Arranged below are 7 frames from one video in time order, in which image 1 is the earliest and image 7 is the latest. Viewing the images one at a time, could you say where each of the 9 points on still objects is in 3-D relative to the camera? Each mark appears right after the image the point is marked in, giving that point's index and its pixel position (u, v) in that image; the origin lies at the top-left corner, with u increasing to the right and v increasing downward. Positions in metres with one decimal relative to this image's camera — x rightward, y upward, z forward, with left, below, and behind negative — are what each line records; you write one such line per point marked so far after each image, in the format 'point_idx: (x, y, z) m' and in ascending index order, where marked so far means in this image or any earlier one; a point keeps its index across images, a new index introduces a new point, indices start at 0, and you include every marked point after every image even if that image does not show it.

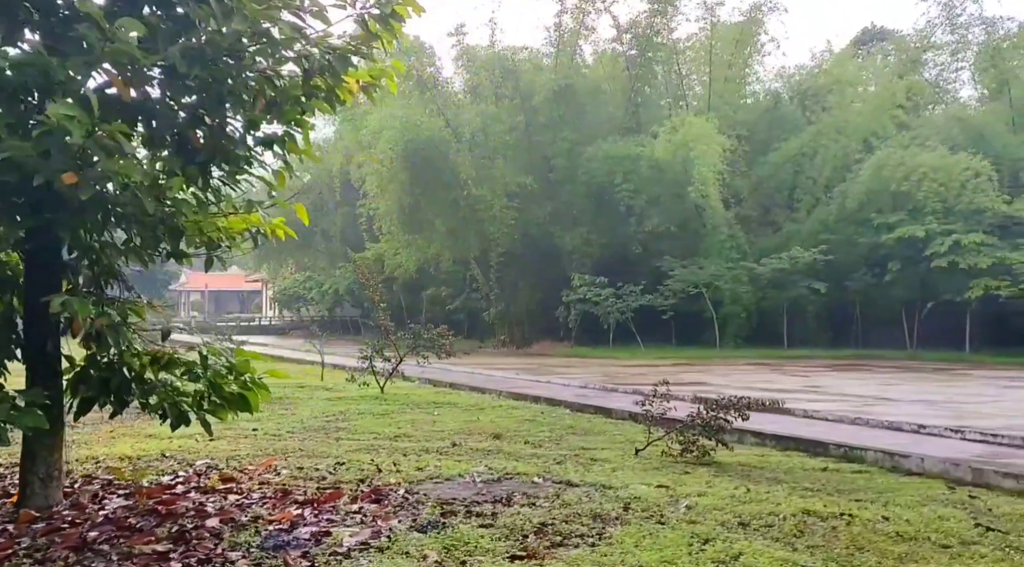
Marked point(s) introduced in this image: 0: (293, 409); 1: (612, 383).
0: (-1.7, -1.1, +9.7) m
1: (+1.4, -1.3, +15.4) m
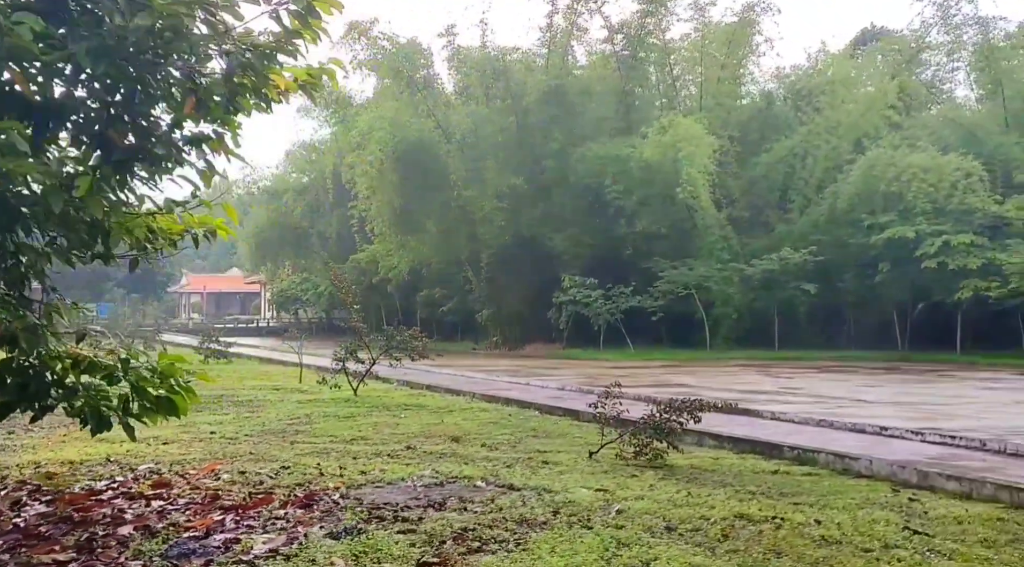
0: (-2.0, -1.1, +9.6) m
1: (+1.1, -1.4, +15.3) m
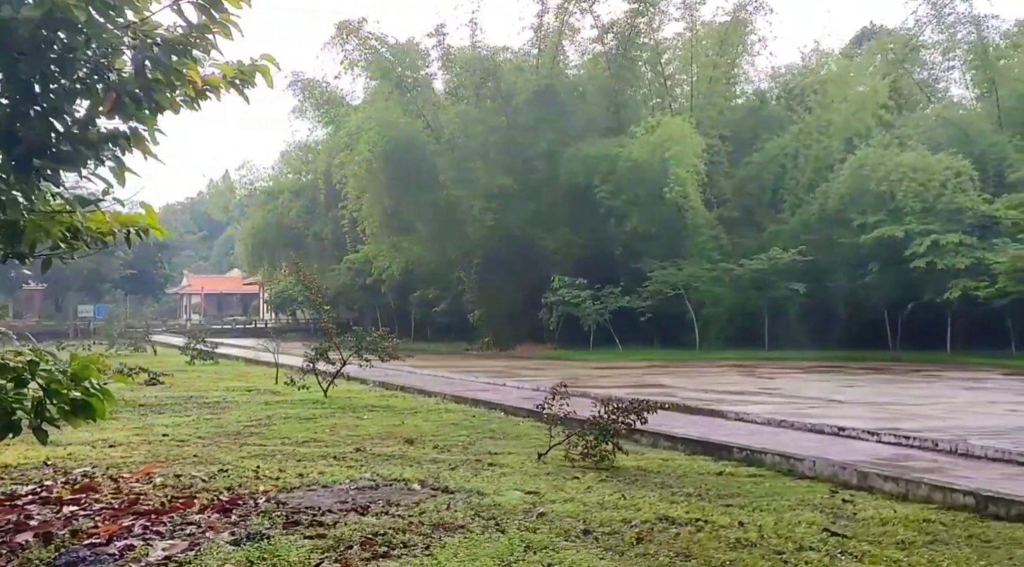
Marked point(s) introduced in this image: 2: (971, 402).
0: (-2.3, -1.1, +9.6) m
1: (+0.8, -1.4, +15.3) m
2: (+4.9, -1.3, +12.2) m
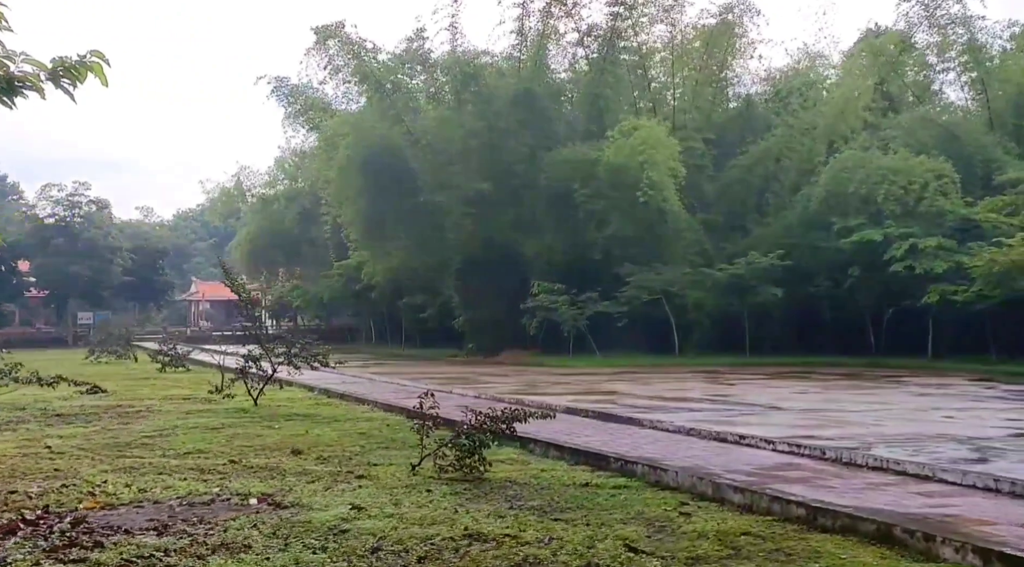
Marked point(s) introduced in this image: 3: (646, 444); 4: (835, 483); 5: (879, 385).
0: (-3.0, -1.2, +9.4) m
1: (+0.1, -1.4, +15.1) m
2: (+4.2, -1.3, +12.0) m
3: (+0.9, -1.0, +7.5) m
4: (+1.5, -1.0, +5.5) m
5: (+5.9, -1.6, +18.4) m
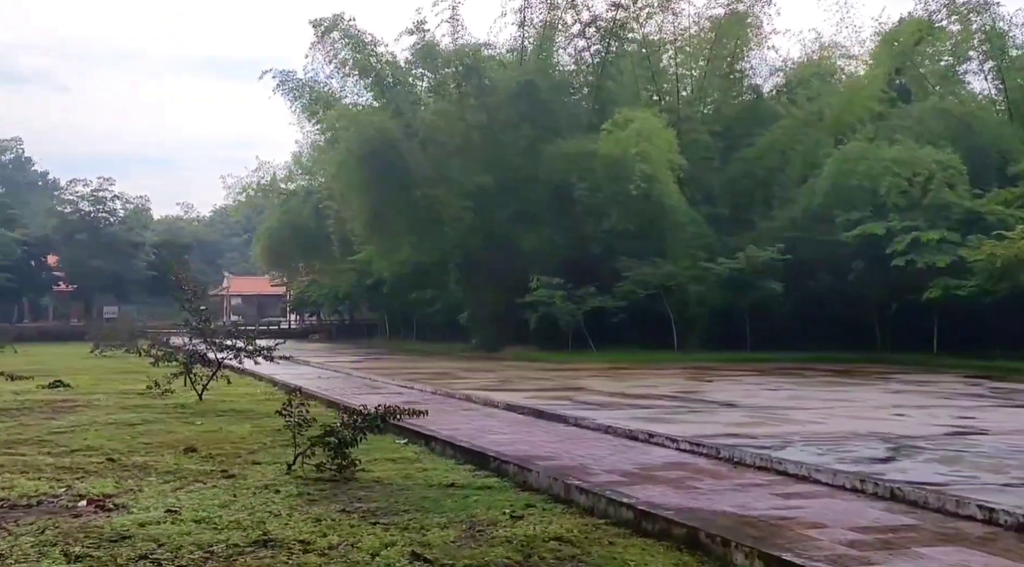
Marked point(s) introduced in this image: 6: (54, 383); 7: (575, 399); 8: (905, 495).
0: (-3.6, -1.1, +9.2) m
1: (-0.3, -1.3, +14.8) m
2: (+3.7, -1.2, +11.6) m
3: (+0.2, -1.0, +7.3) m
4: (+0.9, -0.9, +5.3) m
5: (+5.5, -1.5, +18.0) m
6: (-6.1, -1.3, +15.1) m
7: (+0.6, -1.2, +12.4) m
8: (+1.6, -0.8, +4.7) m
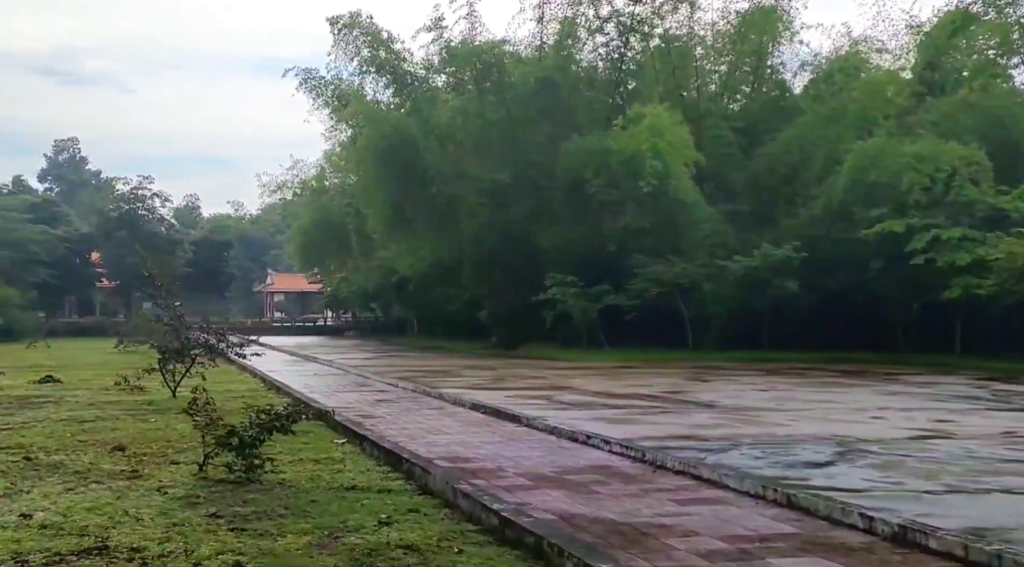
0: (-3.9, -1.1, +9.2) m
1: (-0.5, -1.3, +14.7) m
2: (+3.4, -1.2, +11.3) m
3: (-0.2, -1.0, +7.1) m
4: (+0.4, -0.9, +5.1) m
5: (+5.5, -1.5, +17.7) m
6: (-6.3, -1.2, +15.1) m
7: (+0.4, -1.2, +12.2) m
8: (+1.1, -0.8, +4.4) m
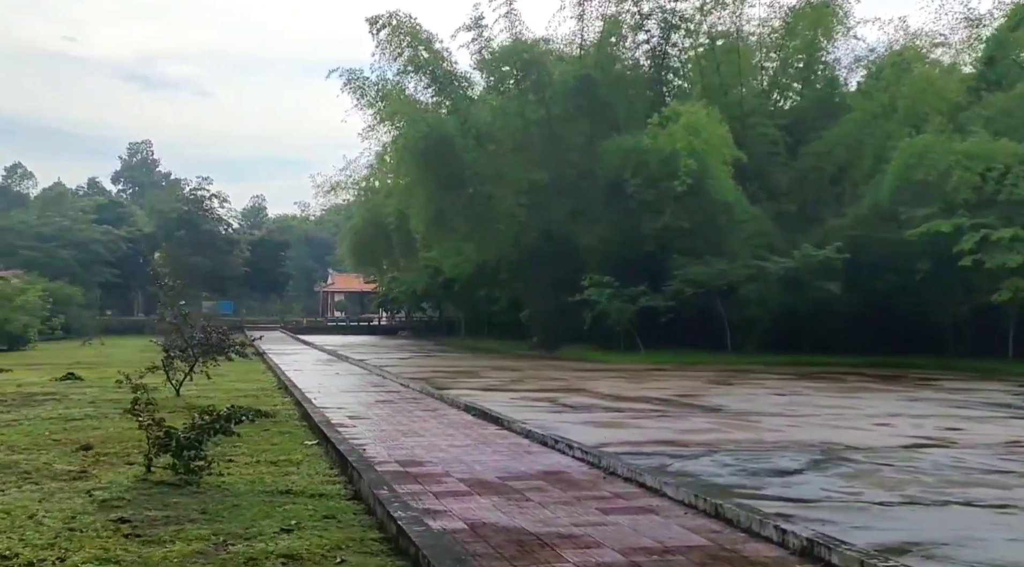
0: (-4.0, -1.1, +9.2) m
1: (-0.3, -1.3, +14.5) m
2: (+3.4, -1.2, +11.0) m
3: (-0.3, -1.0, +6.9) m
4: (+0.1, -0.9, +4.9) m
5: (+5.8, -1.5, +17.2) m
6: (-6.1, -1.2, +15.2) m
7: (+0.5, -1.2, +12.0) m
8: (+0.8, -0.8, +4.2) m
